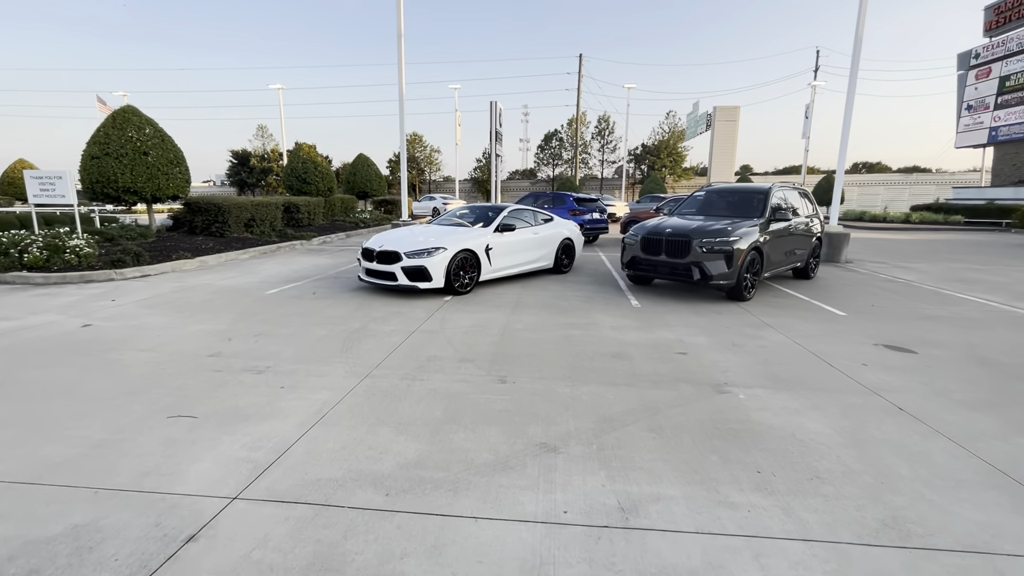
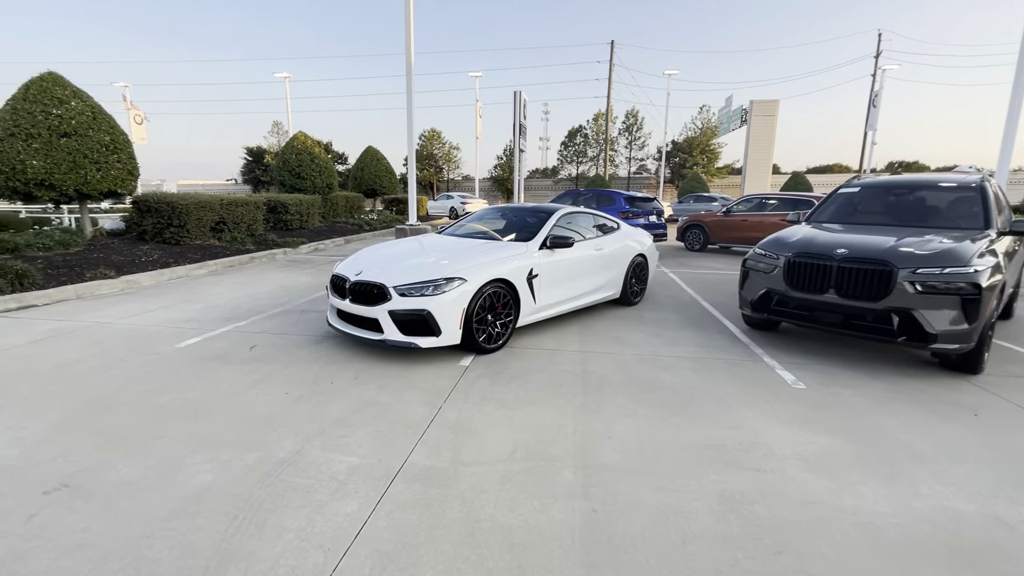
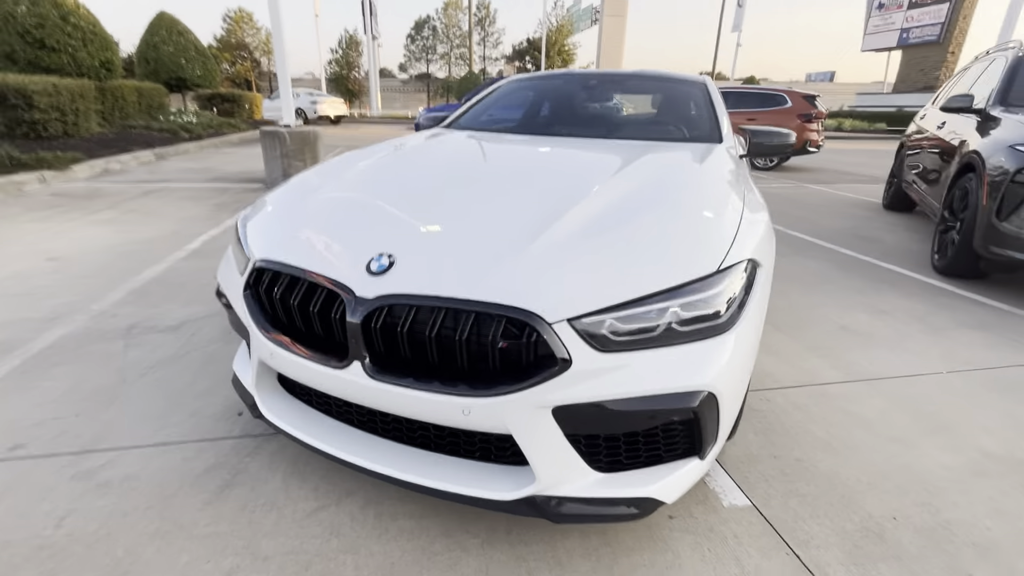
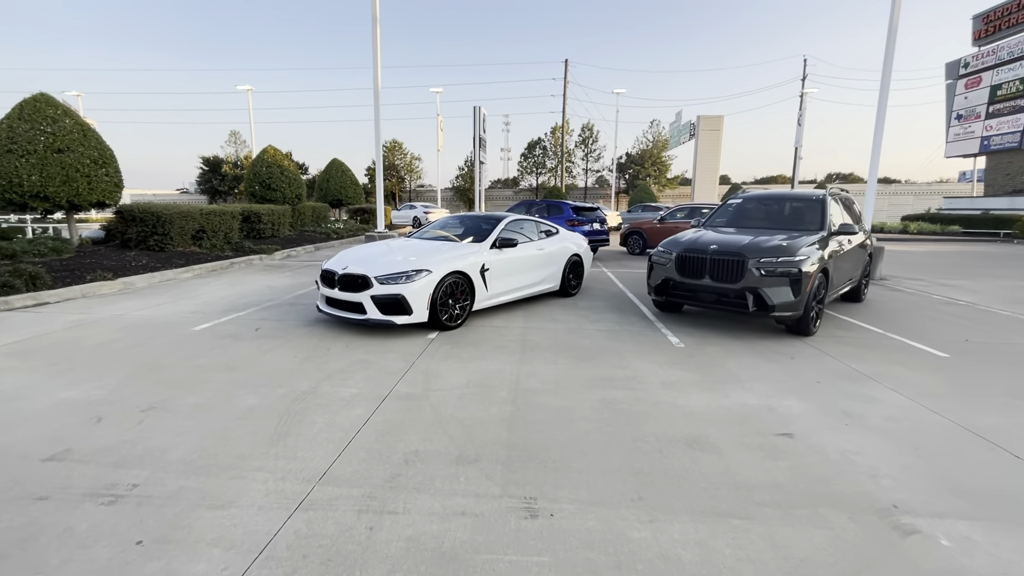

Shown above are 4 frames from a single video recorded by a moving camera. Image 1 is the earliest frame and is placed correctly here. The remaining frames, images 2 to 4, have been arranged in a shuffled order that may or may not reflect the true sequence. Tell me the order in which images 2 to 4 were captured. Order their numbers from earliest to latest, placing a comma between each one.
4, 2, 3
